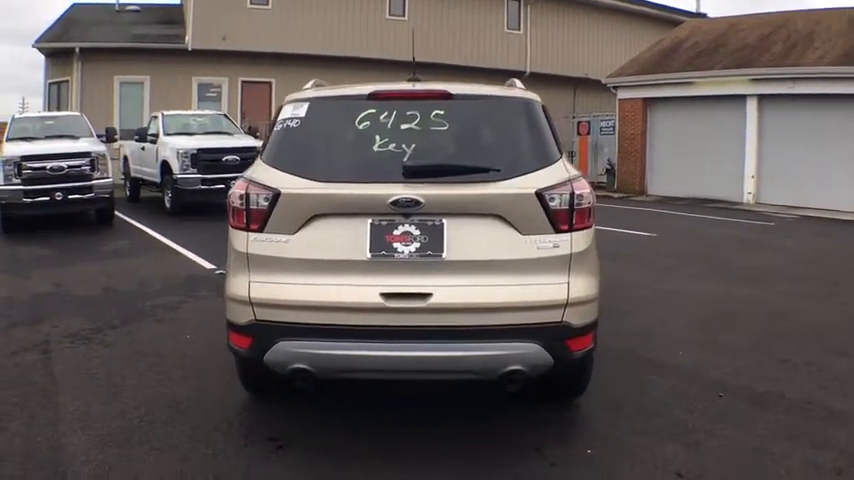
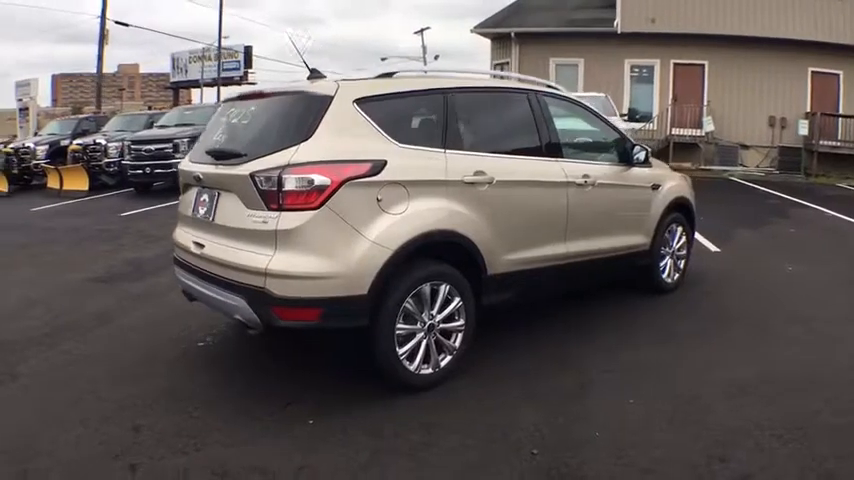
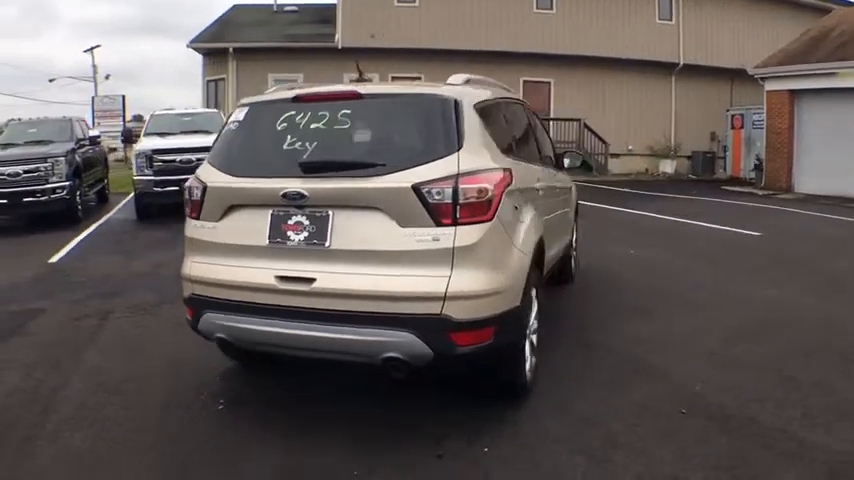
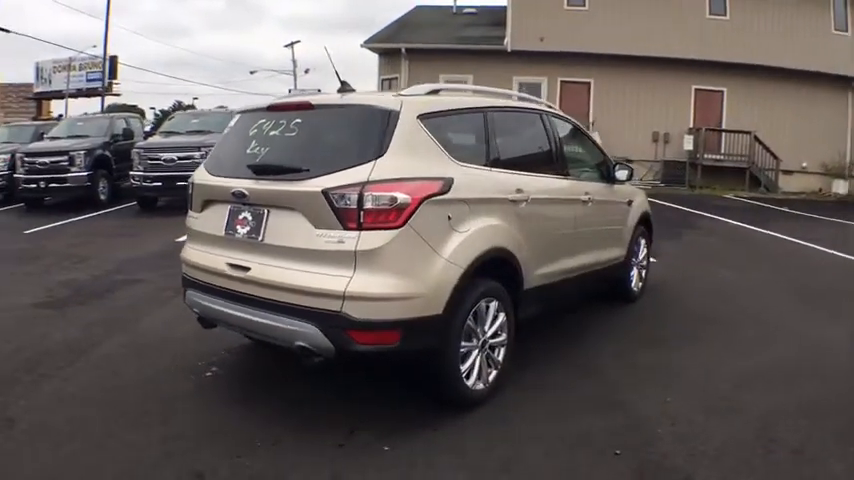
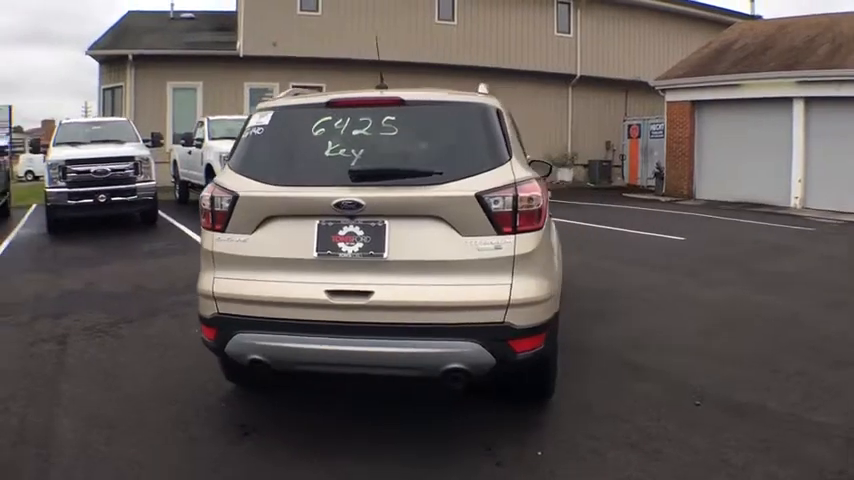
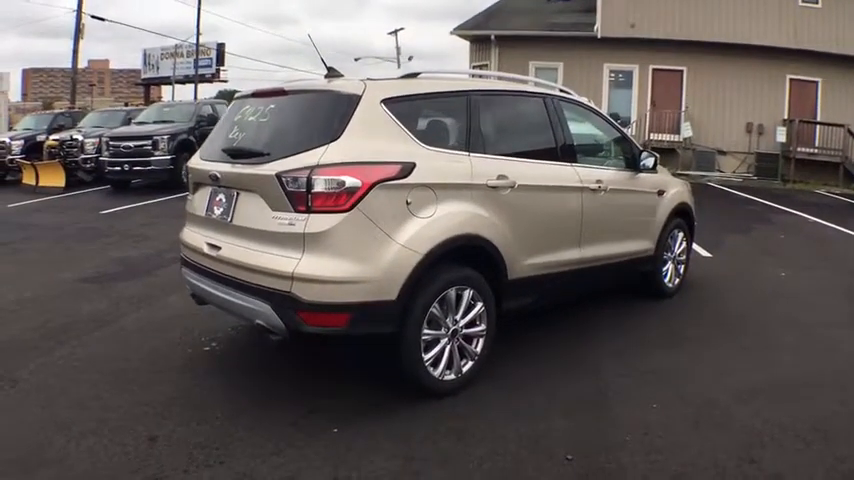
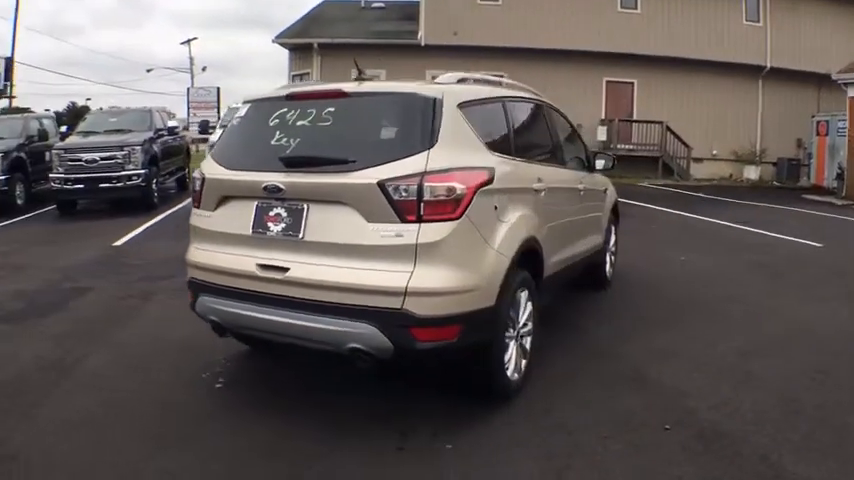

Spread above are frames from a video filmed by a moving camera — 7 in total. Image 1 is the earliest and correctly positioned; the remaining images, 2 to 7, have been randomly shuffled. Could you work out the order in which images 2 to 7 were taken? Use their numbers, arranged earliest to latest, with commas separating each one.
5, 3, 7, 4, 6, 2
